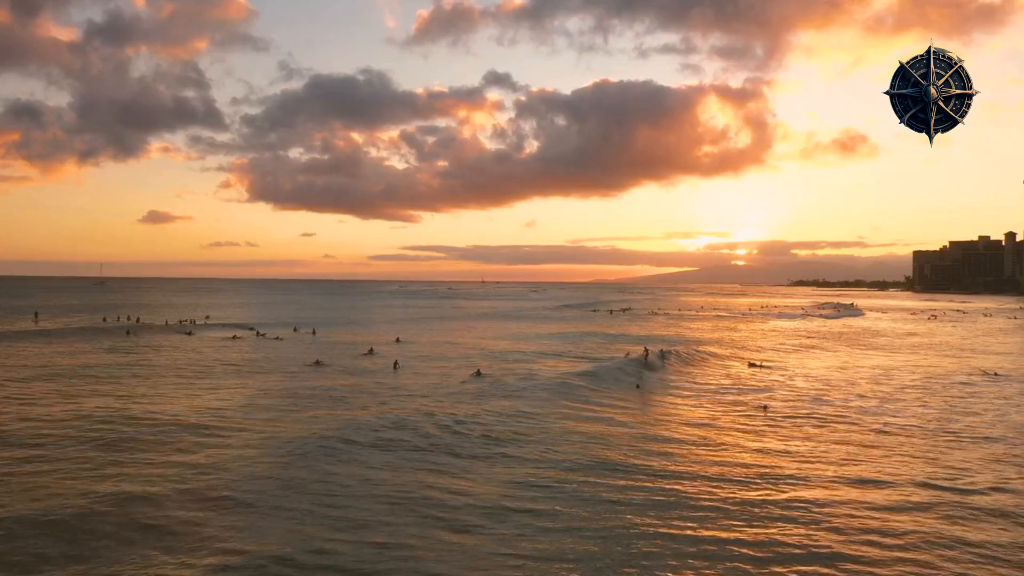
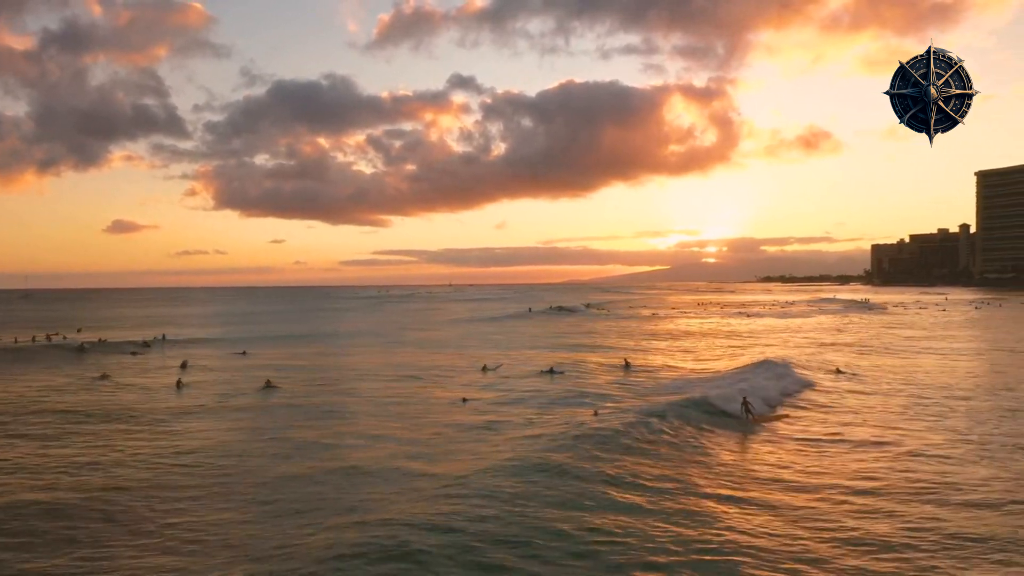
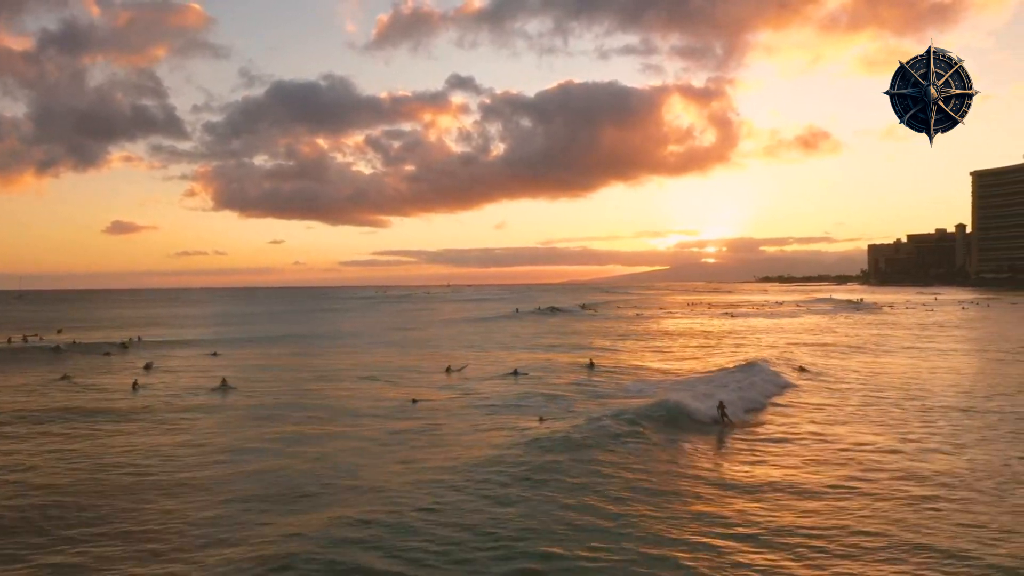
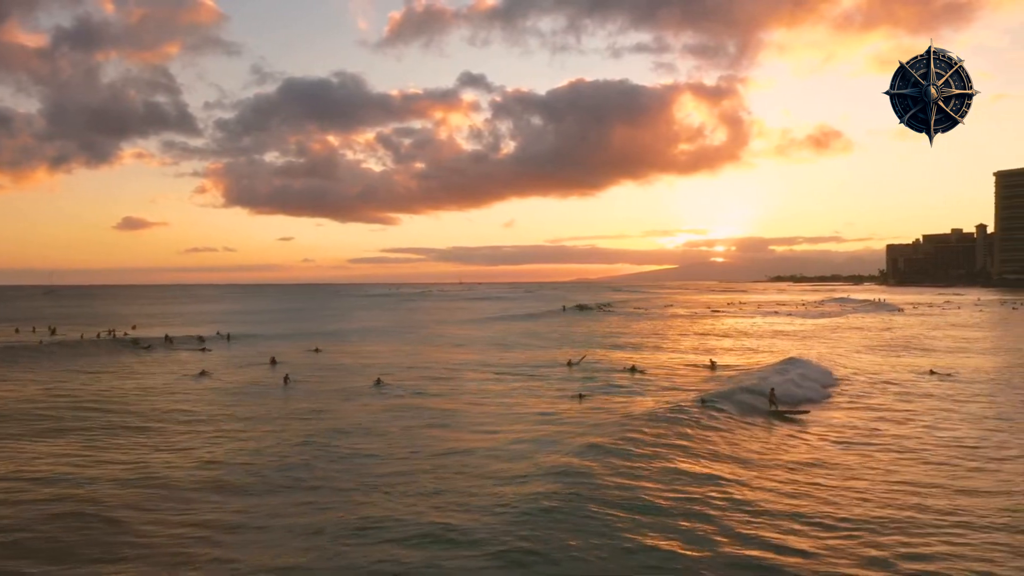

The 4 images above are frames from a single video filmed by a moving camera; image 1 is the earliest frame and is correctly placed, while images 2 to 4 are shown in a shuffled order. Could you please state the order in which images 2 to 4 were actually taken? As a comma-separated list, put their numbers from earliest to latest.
4, 2, 3
